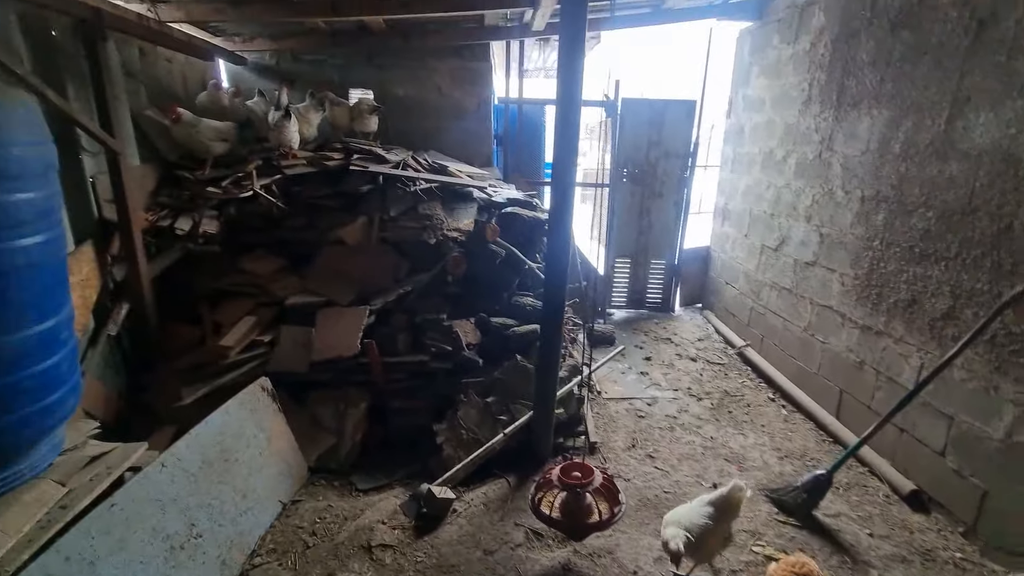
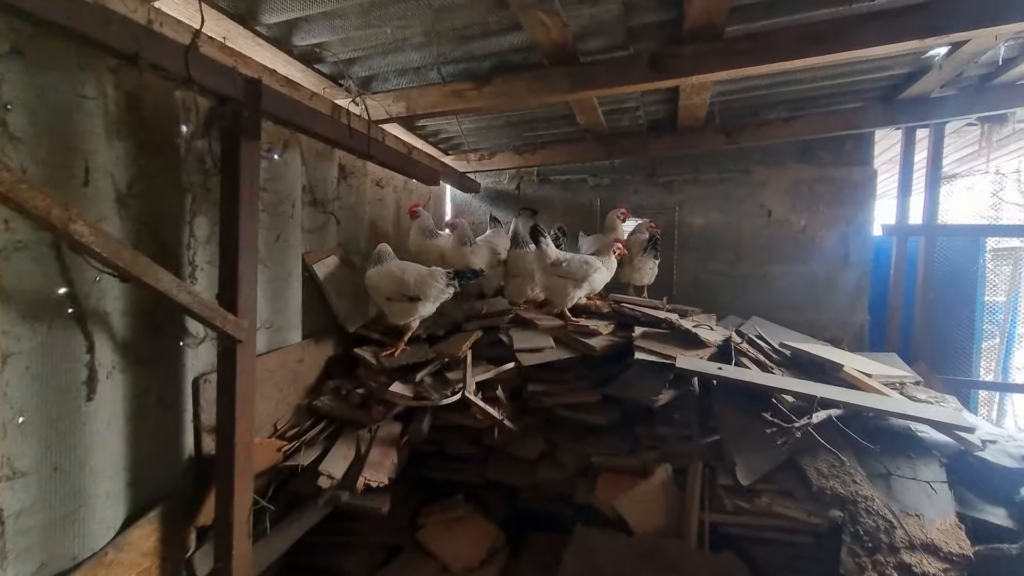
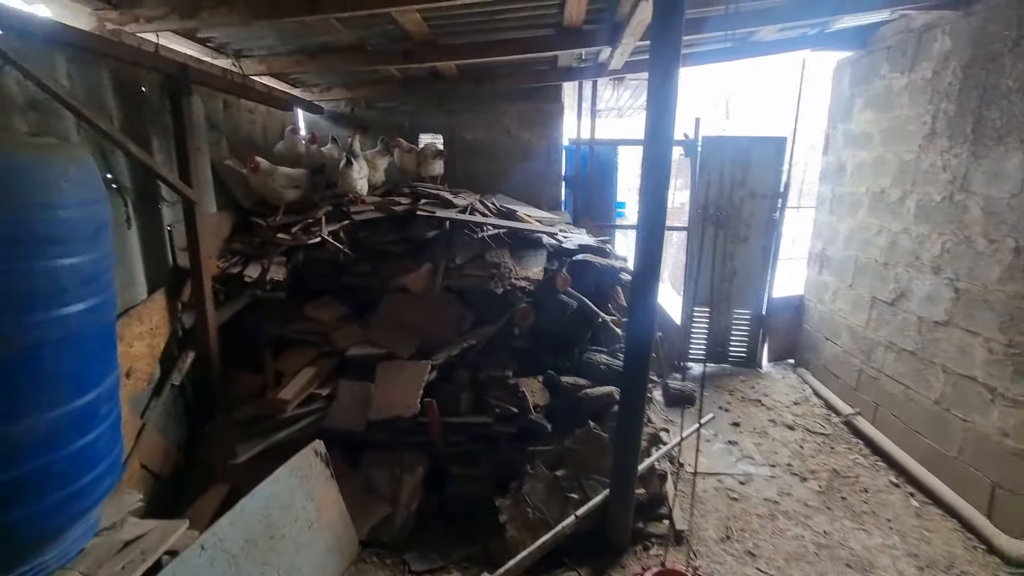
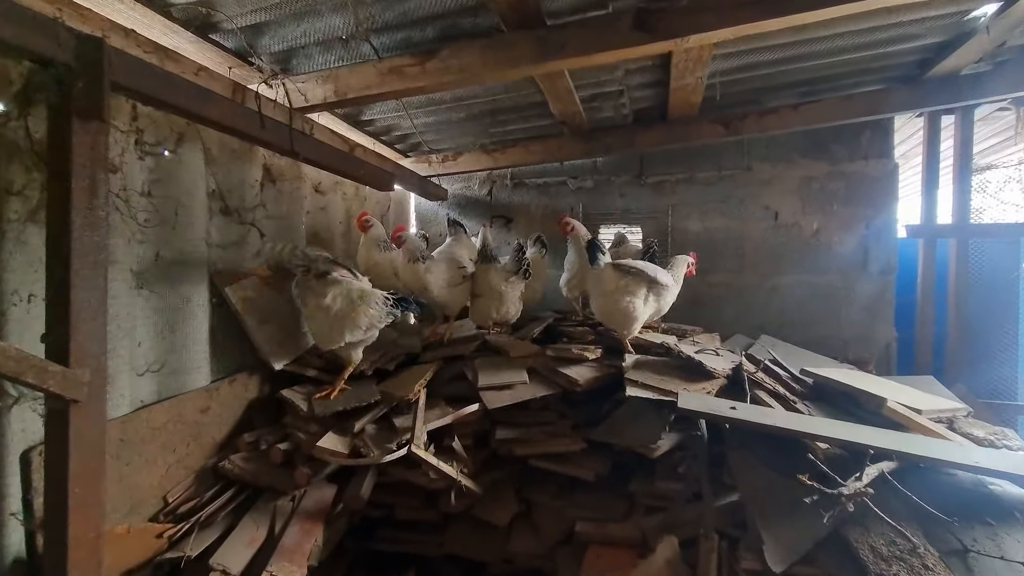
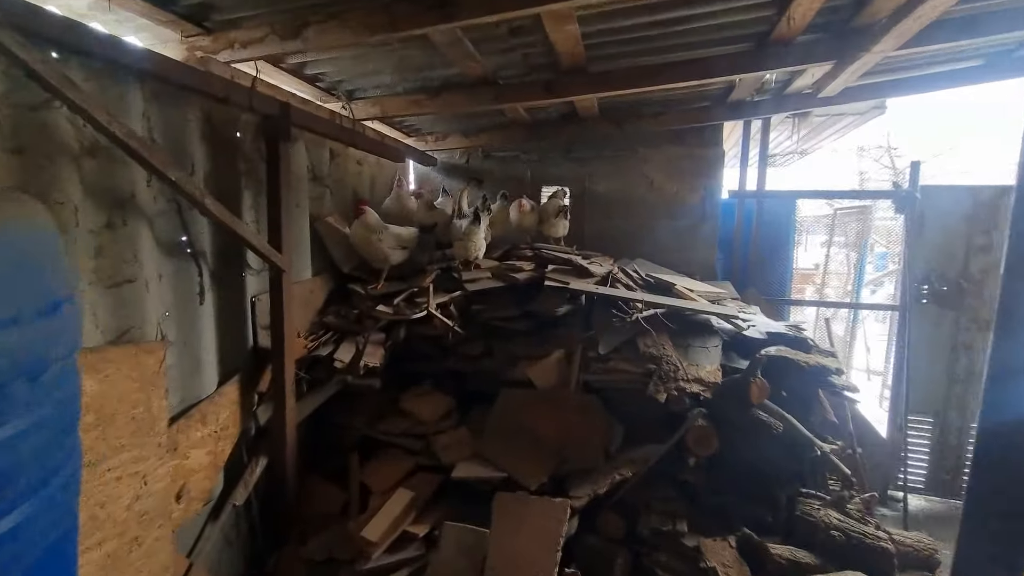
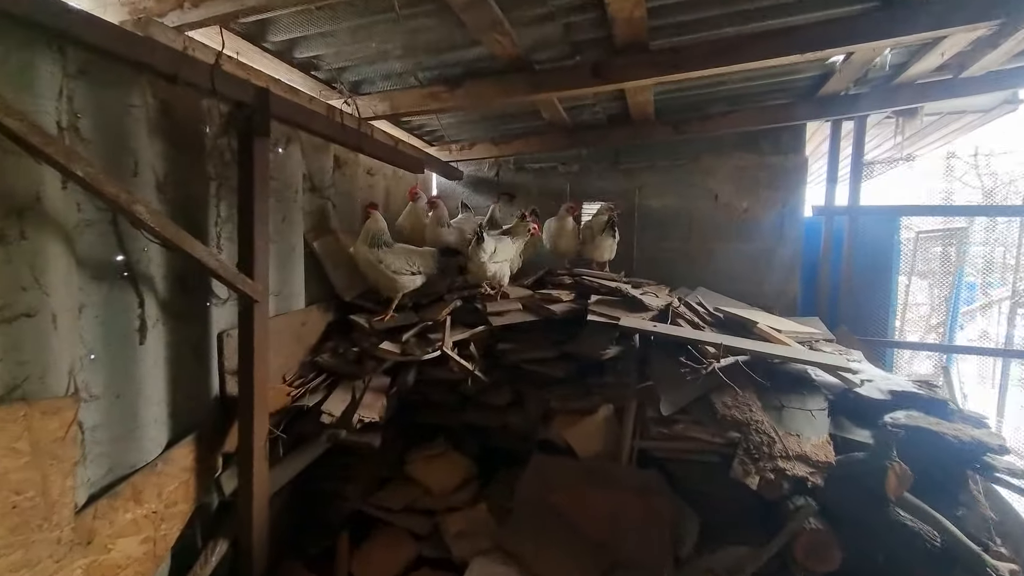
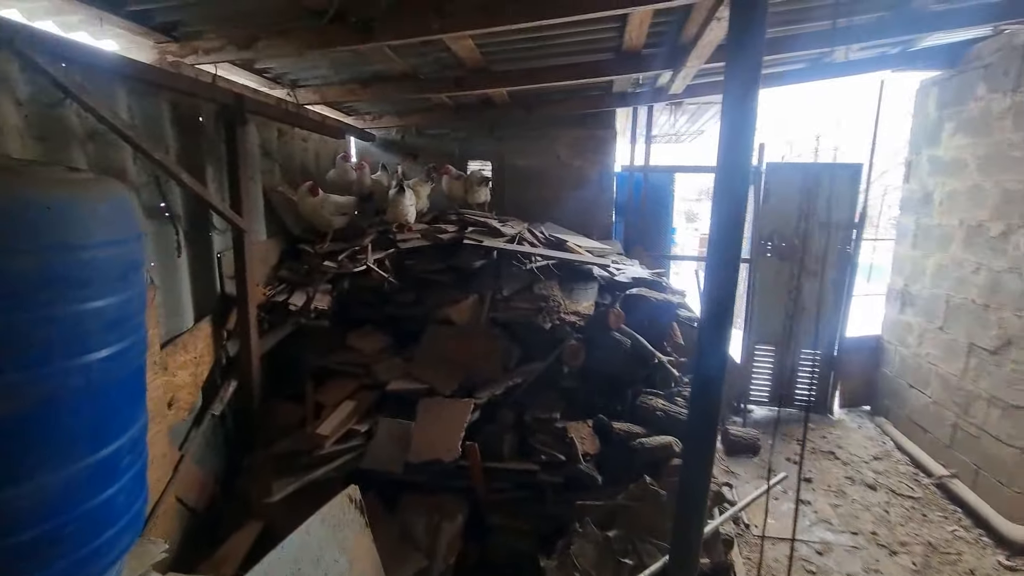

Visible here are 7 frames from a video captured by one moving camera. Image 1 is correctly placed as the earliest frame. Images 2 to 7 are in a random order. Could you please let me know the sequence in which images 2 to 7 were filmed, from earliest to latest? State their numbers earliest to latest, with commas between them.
3, 7, 5, 6, 2, 4
